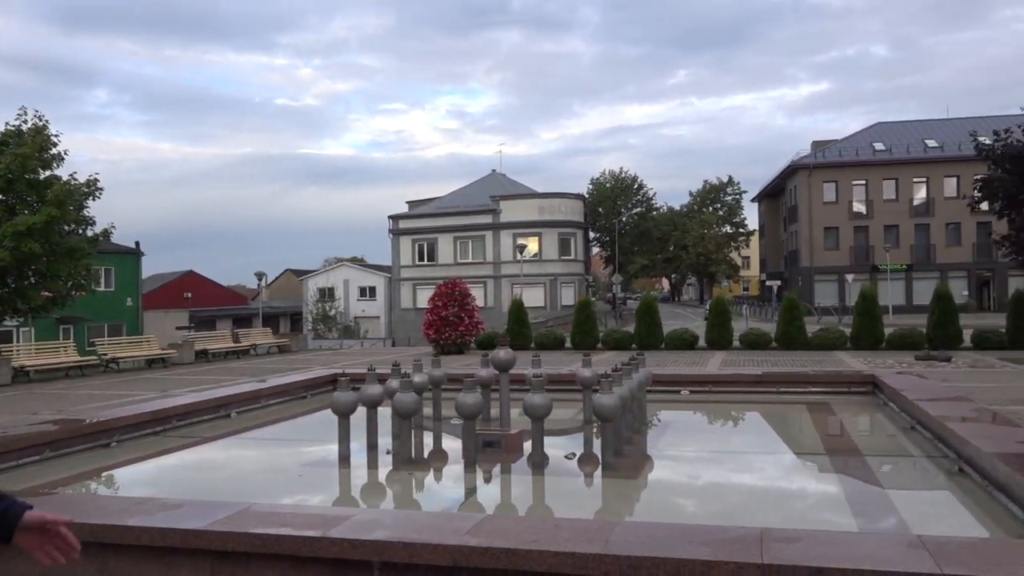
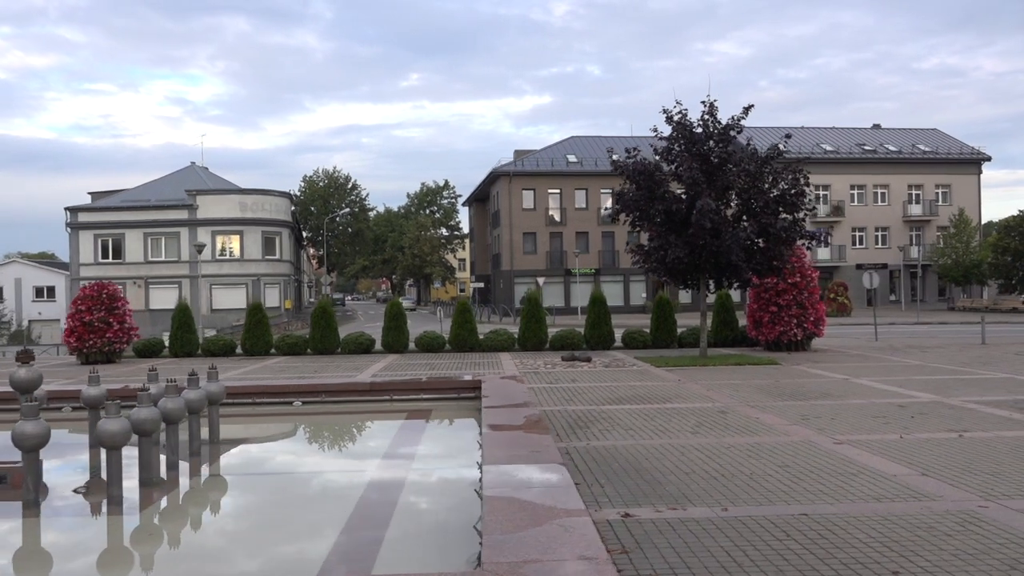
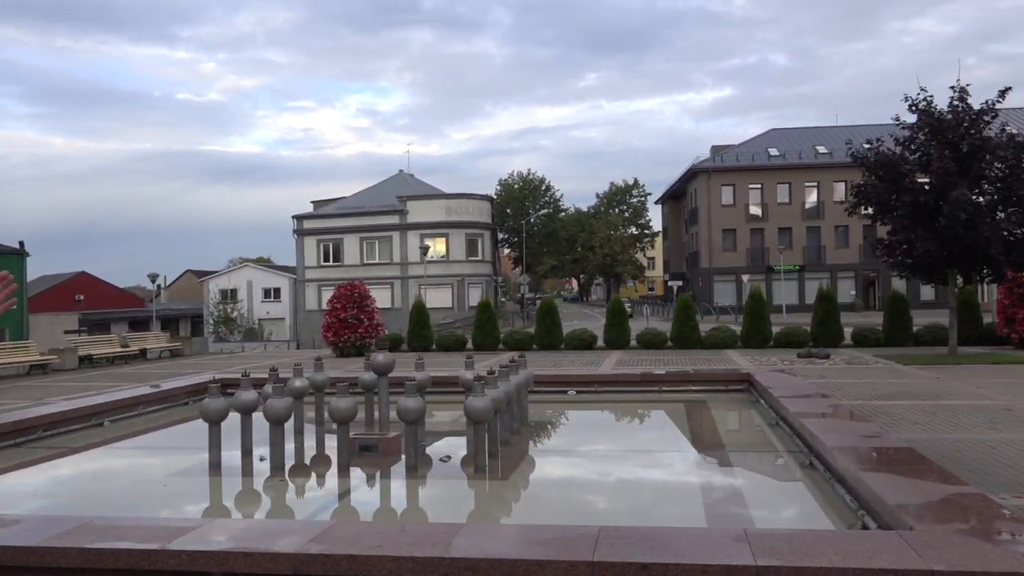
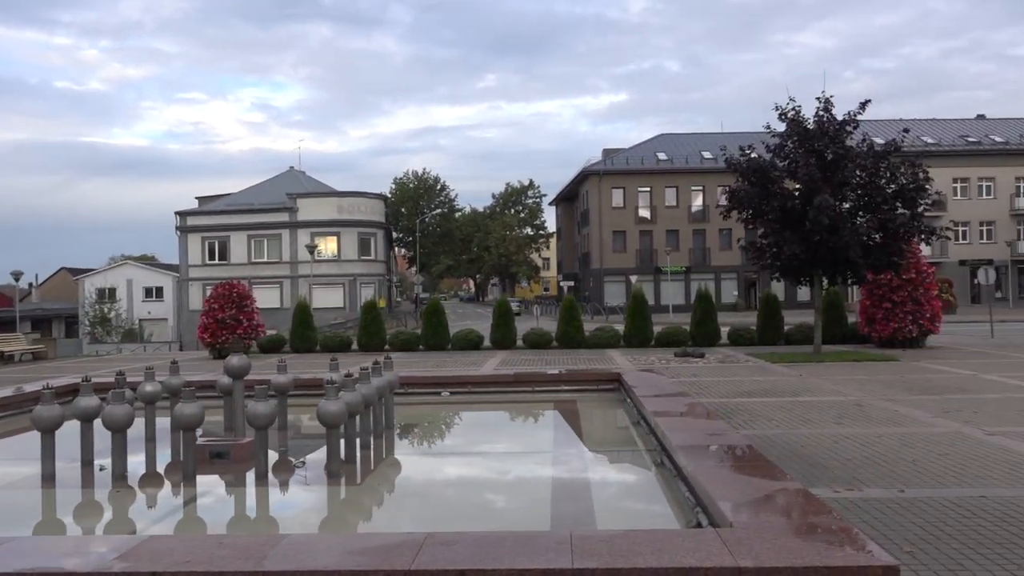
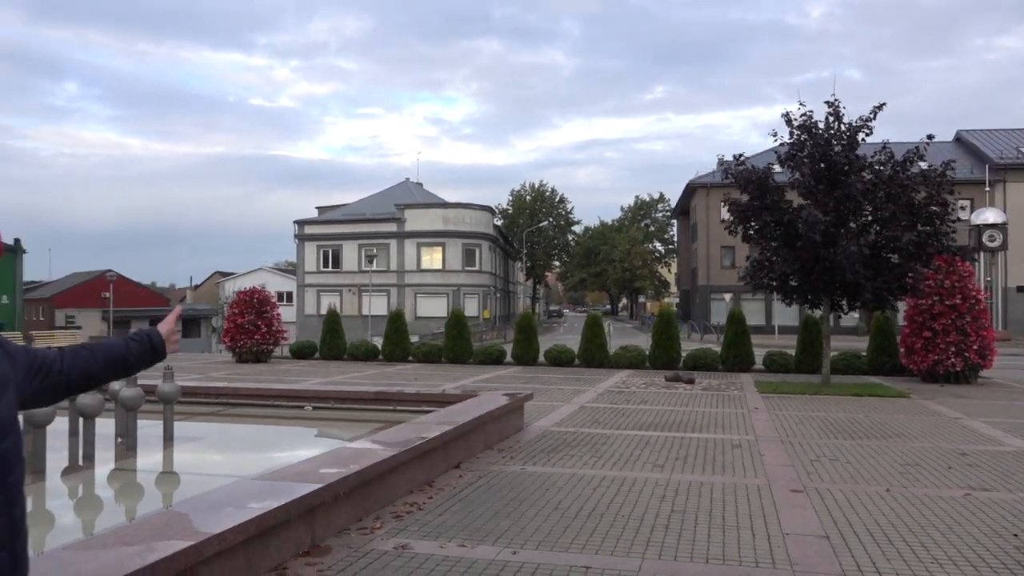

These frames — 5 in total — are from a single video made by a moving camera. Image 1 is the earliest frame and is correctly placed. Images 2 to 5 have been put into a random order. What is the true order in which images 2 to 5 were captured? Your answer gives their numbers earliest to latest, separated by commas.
3, 4, 2, 5
